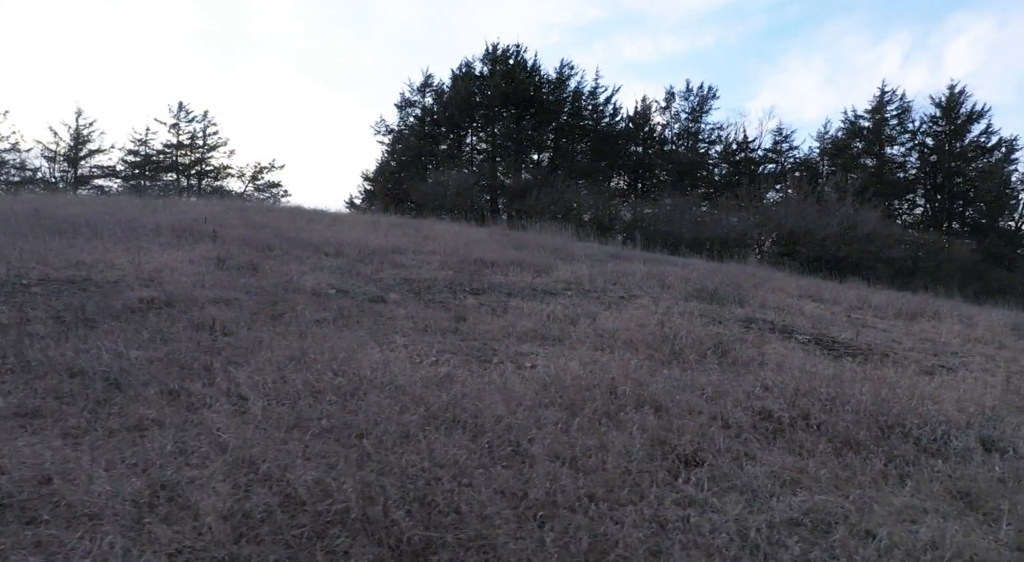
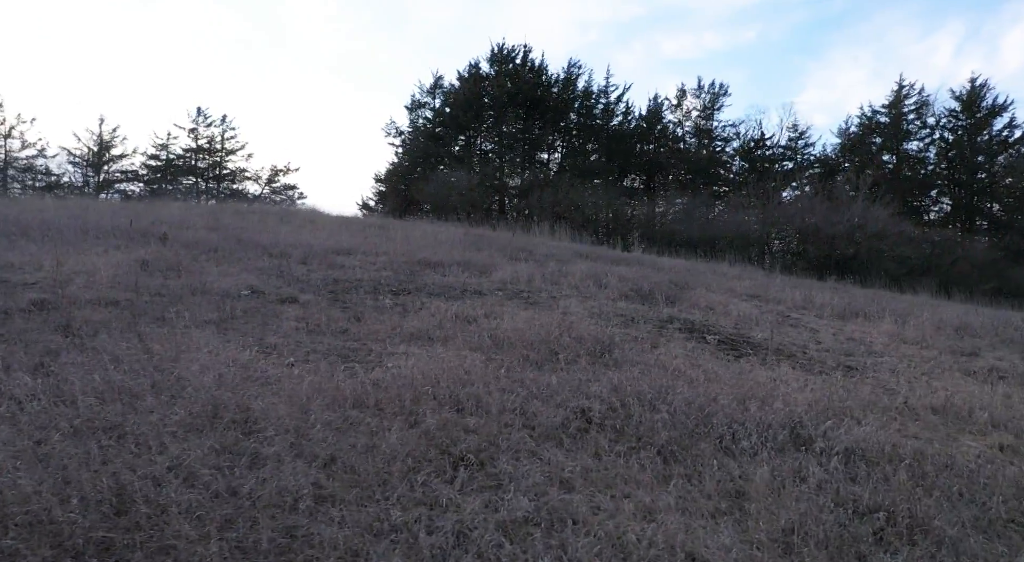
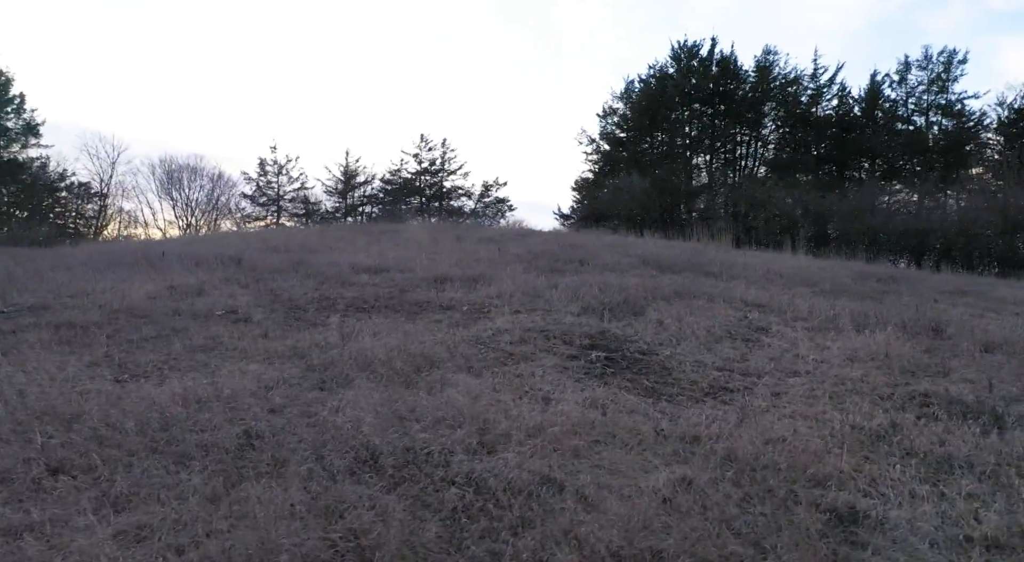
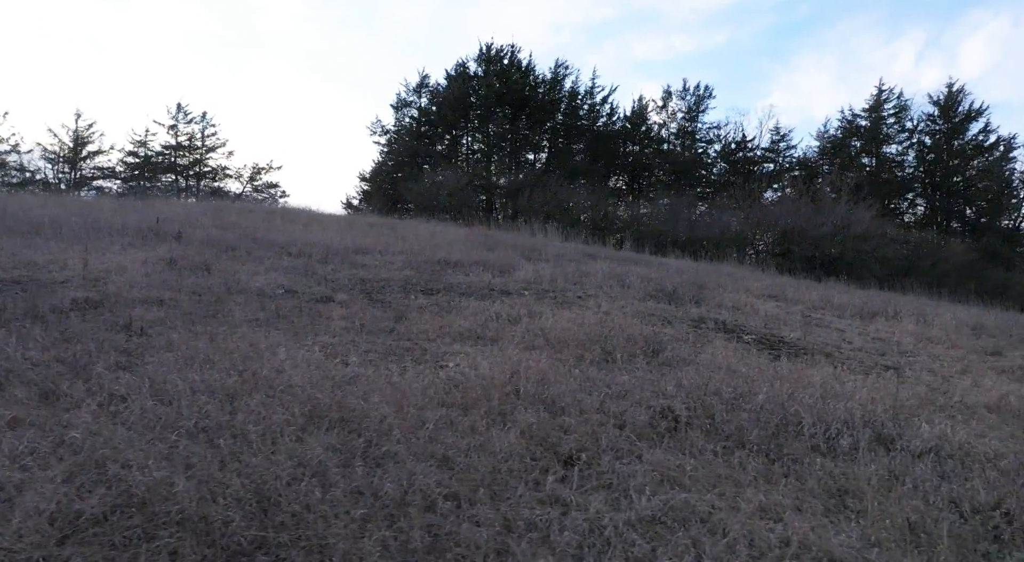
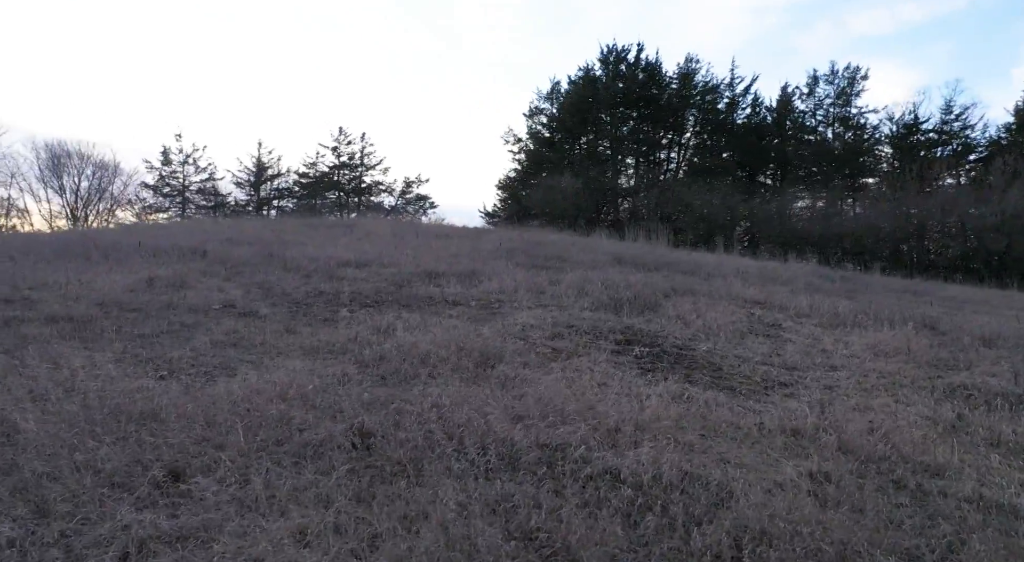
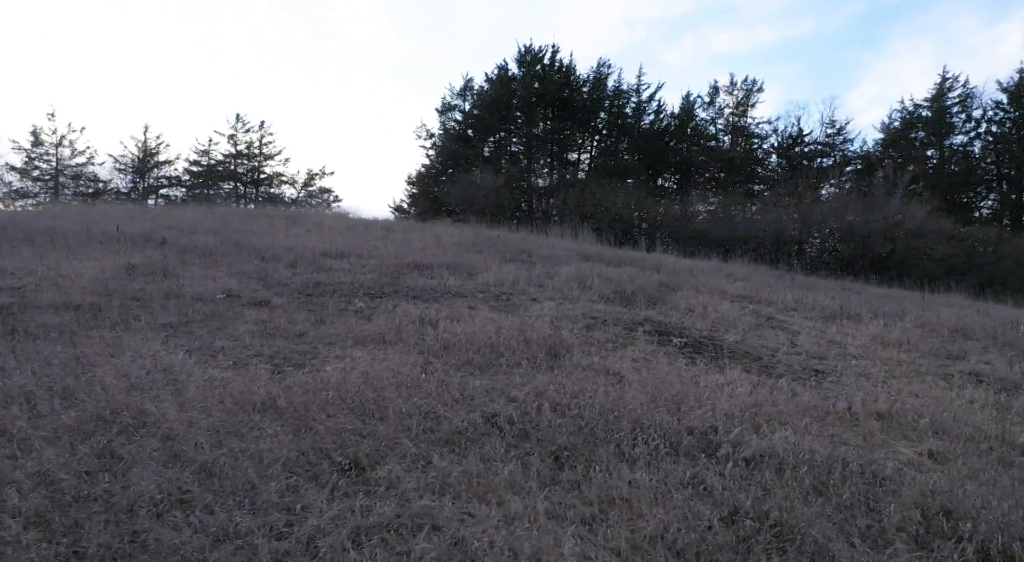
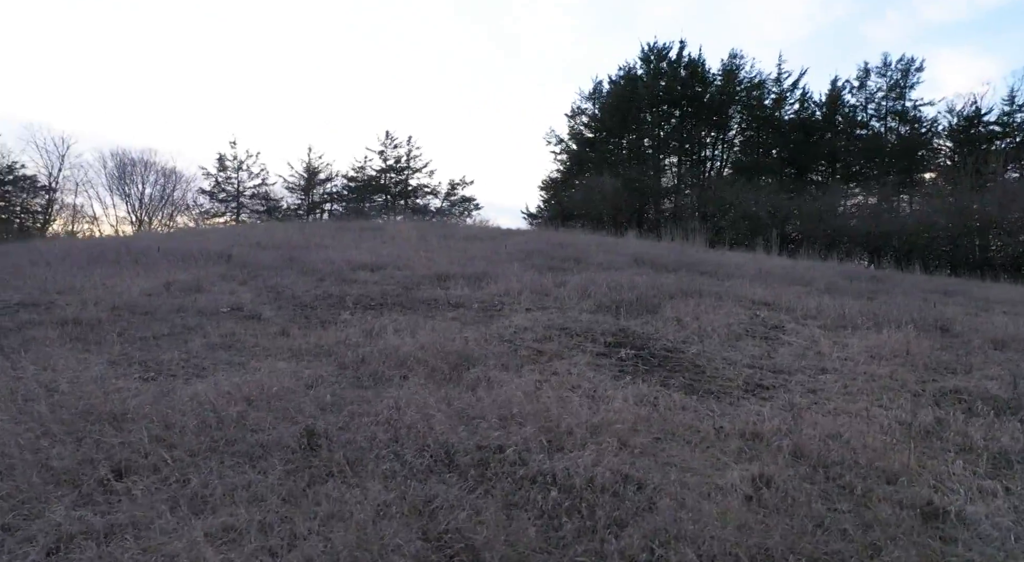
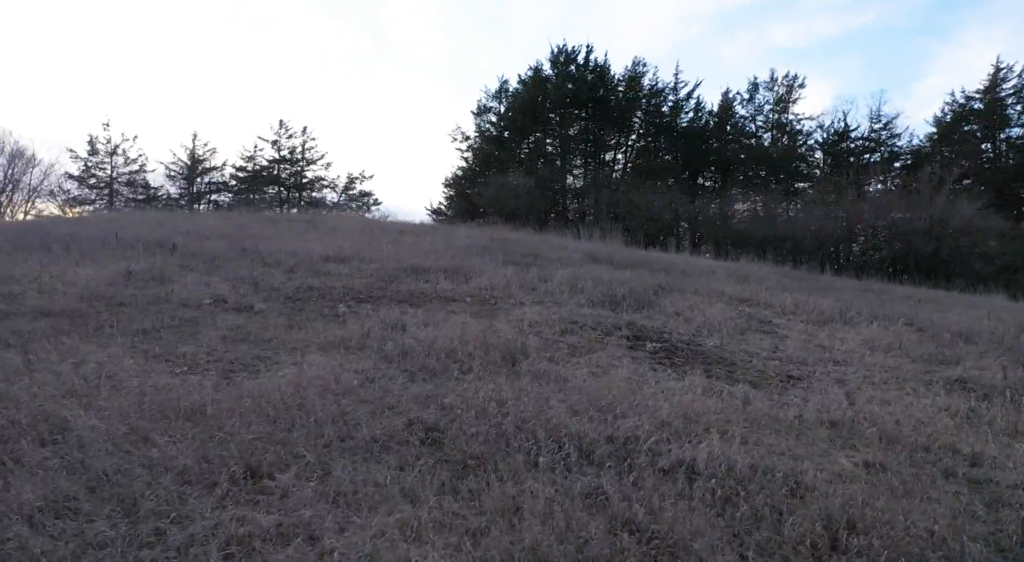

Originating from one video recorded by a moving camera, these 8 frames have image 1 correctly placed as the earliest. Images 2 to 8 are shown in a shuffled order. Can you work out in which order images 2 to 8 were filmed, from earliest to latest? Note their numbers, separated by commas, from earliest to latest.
4, 2, 6, 8, 5, 7, 3
